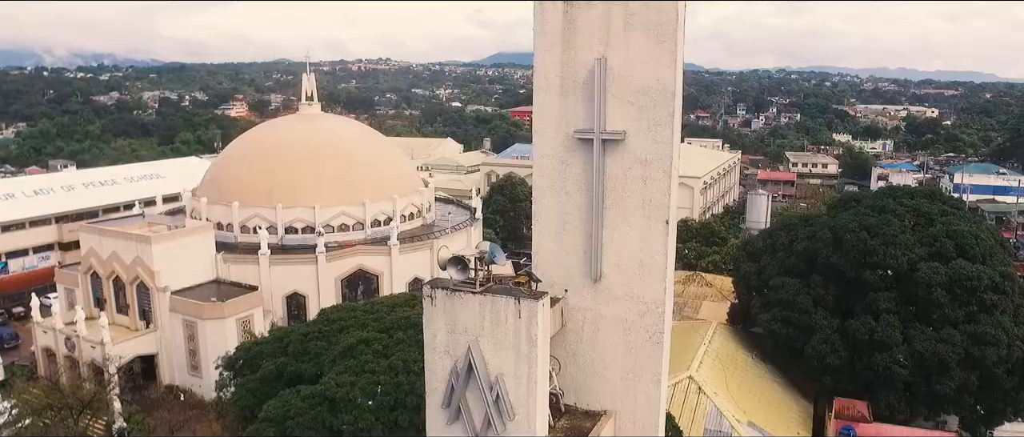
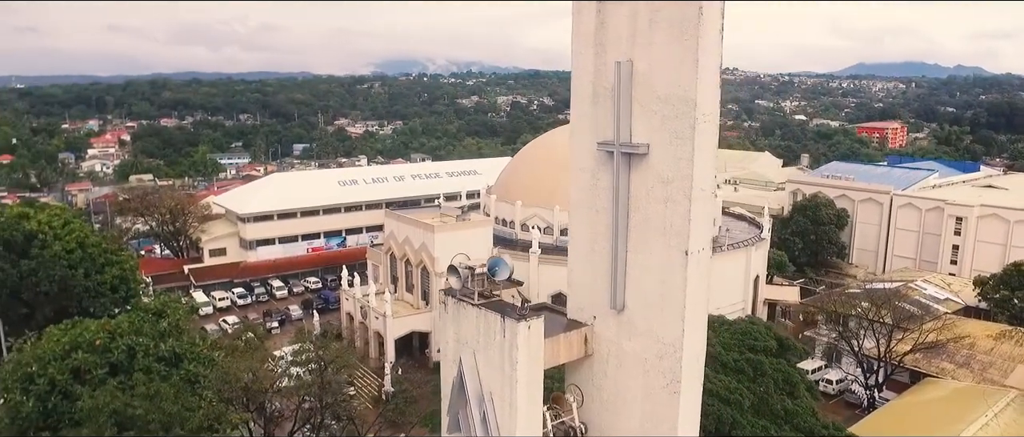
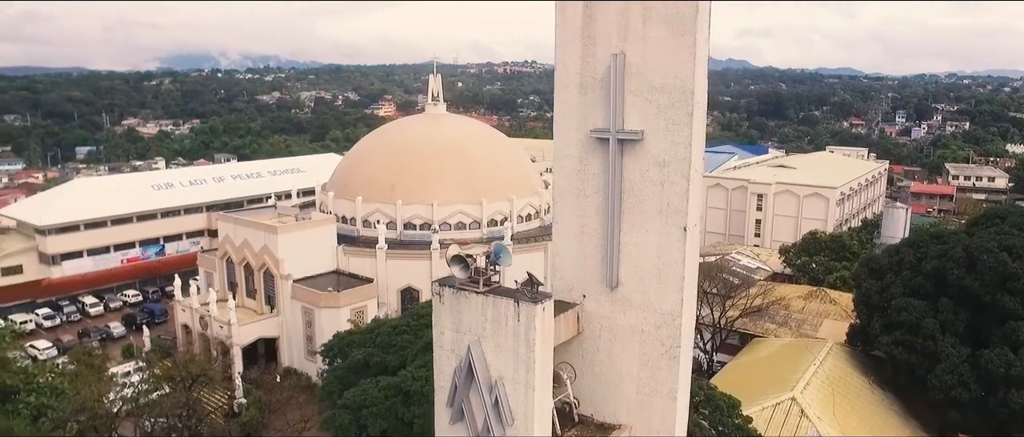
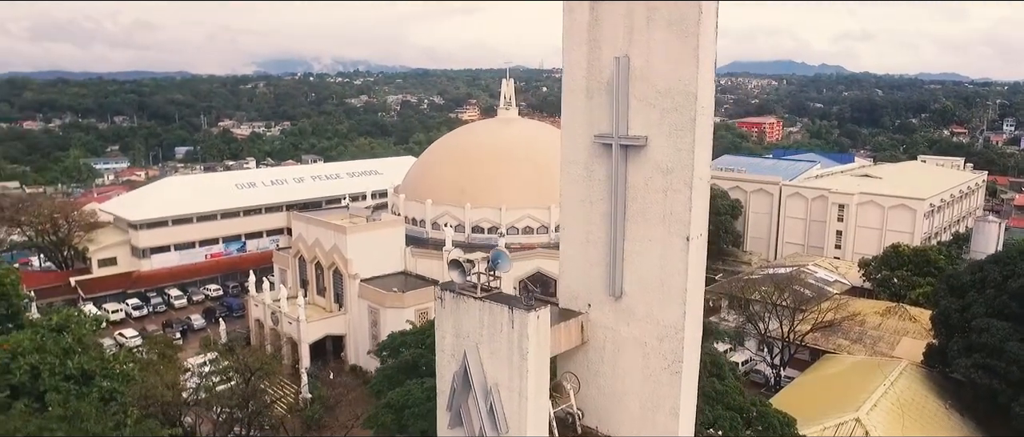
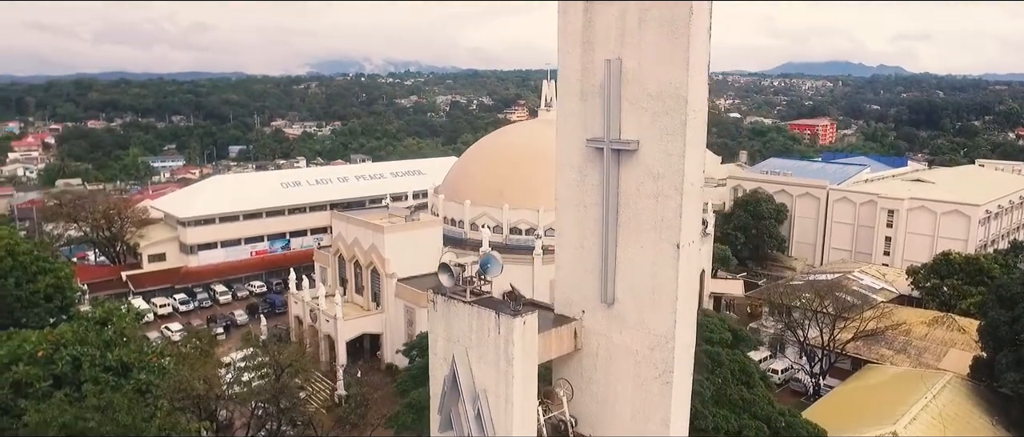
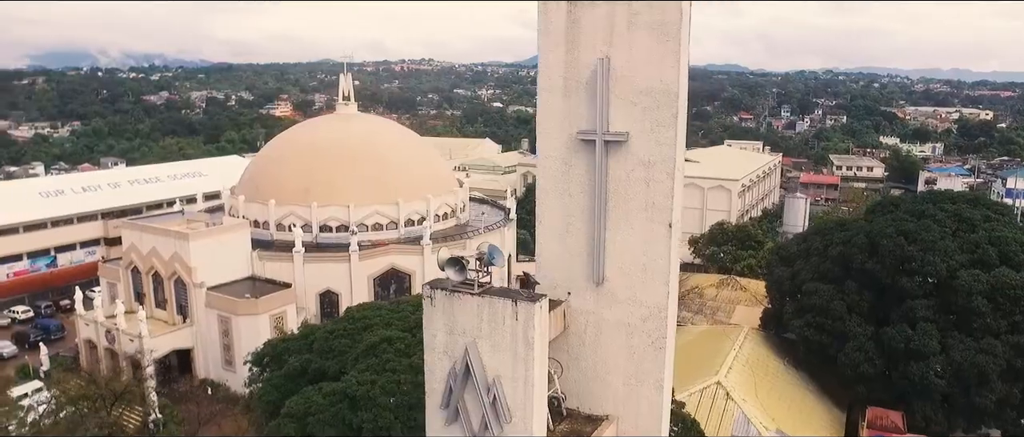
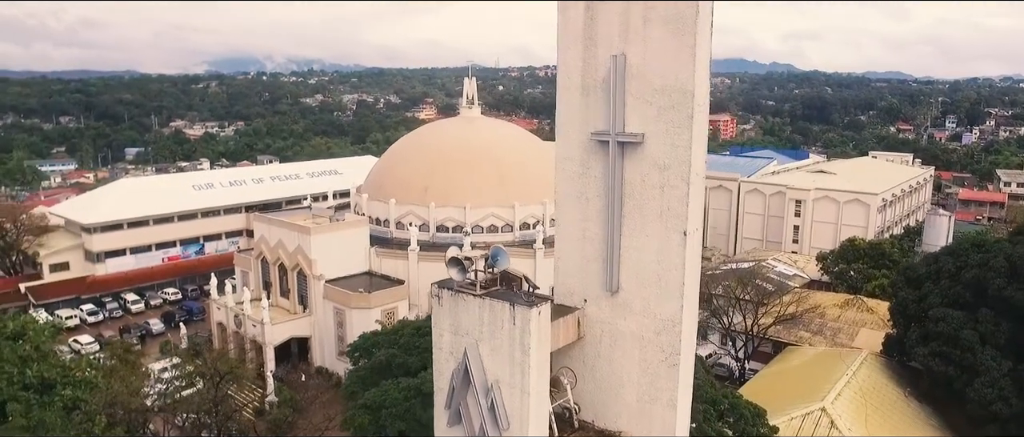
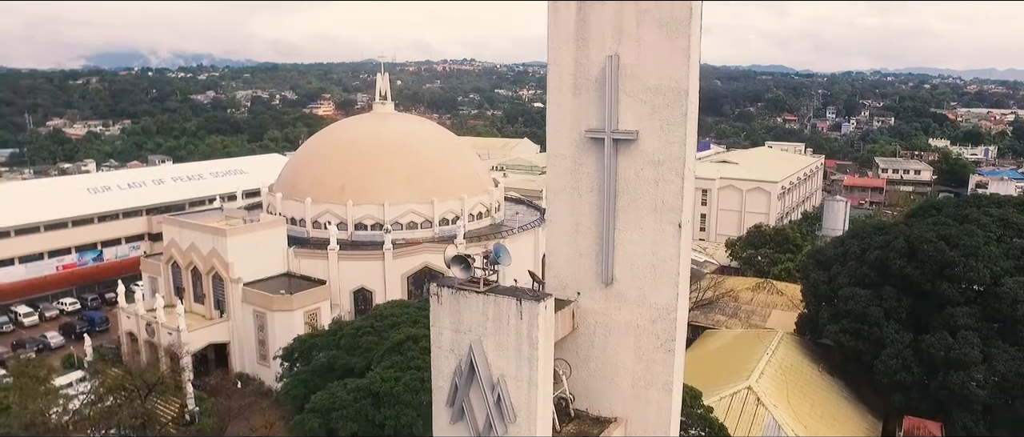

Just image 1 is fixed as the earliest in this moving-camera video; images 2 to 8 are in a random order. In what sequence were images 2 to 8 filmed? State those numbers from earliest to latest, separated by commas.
6, 8, 3, 7, 4, 5, 2
